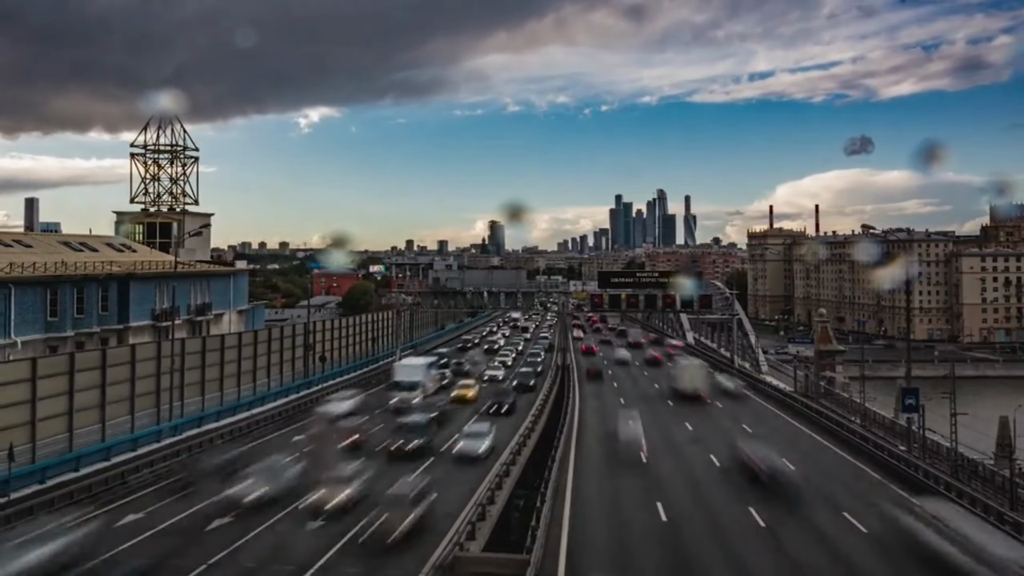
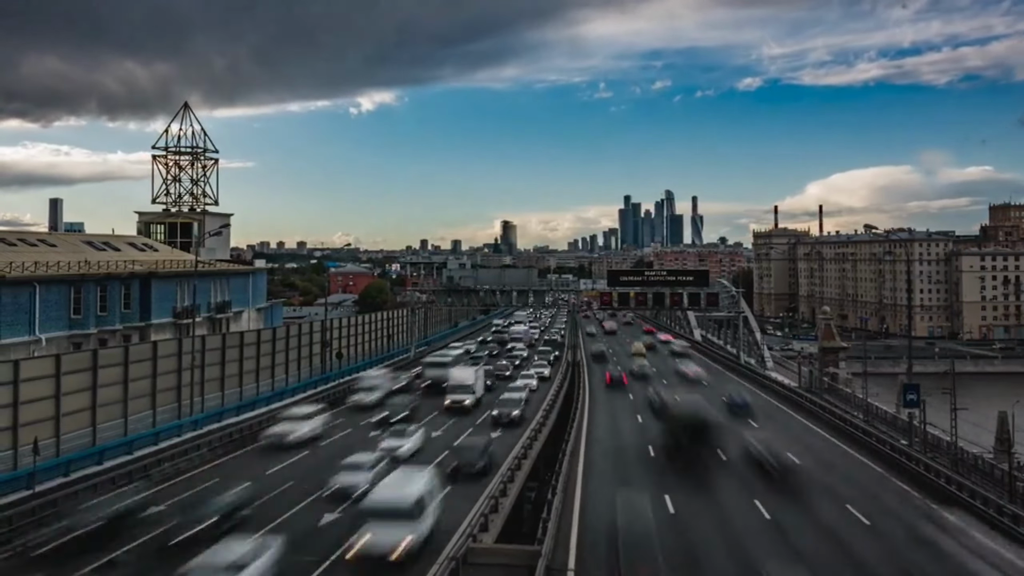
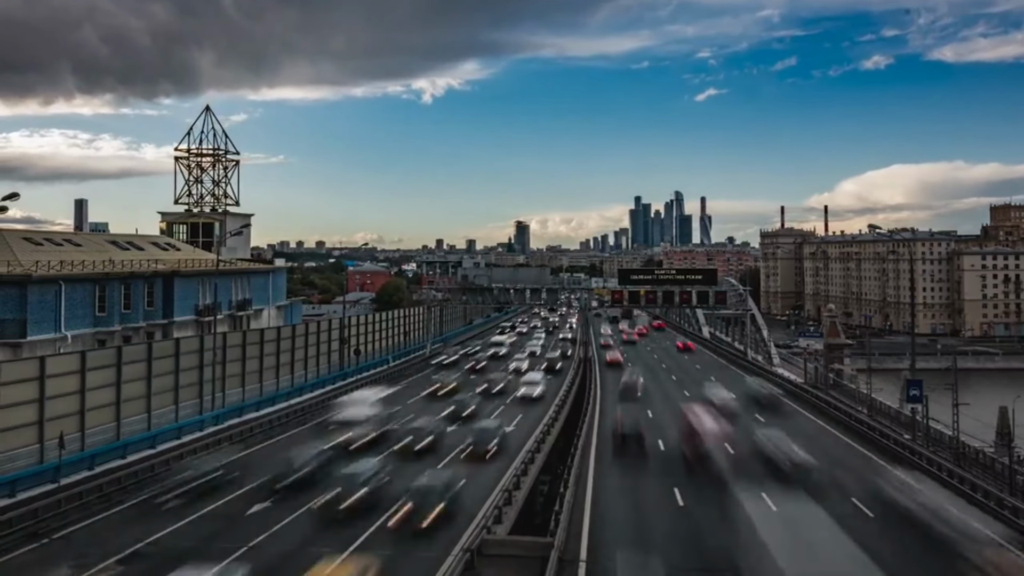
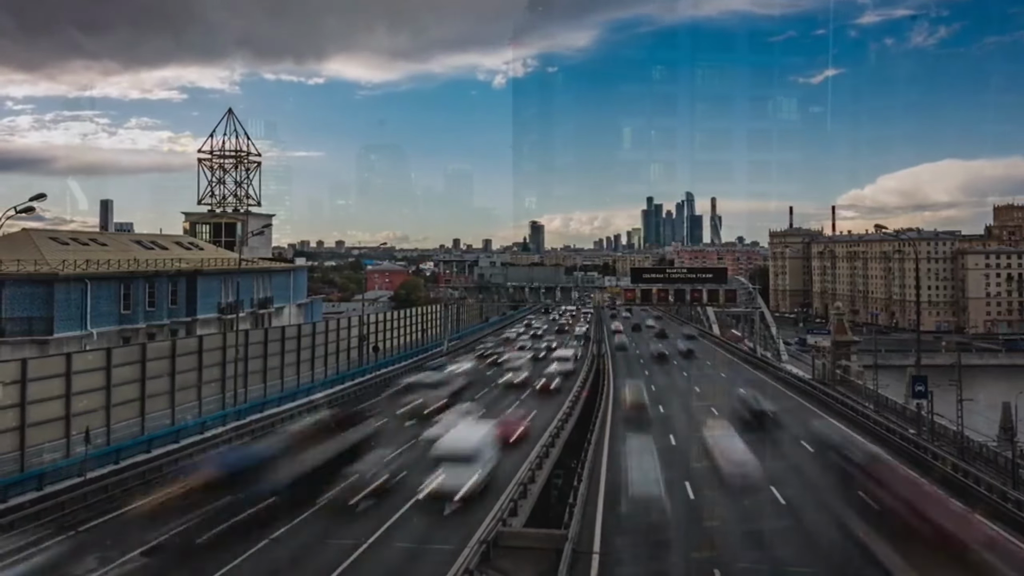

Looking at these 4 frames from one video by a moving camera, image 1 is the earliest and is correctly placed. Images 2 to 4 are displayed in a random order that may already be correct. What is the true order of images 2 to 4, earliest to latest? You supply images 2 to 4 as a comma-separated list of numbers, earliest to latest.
2, 3, 4
